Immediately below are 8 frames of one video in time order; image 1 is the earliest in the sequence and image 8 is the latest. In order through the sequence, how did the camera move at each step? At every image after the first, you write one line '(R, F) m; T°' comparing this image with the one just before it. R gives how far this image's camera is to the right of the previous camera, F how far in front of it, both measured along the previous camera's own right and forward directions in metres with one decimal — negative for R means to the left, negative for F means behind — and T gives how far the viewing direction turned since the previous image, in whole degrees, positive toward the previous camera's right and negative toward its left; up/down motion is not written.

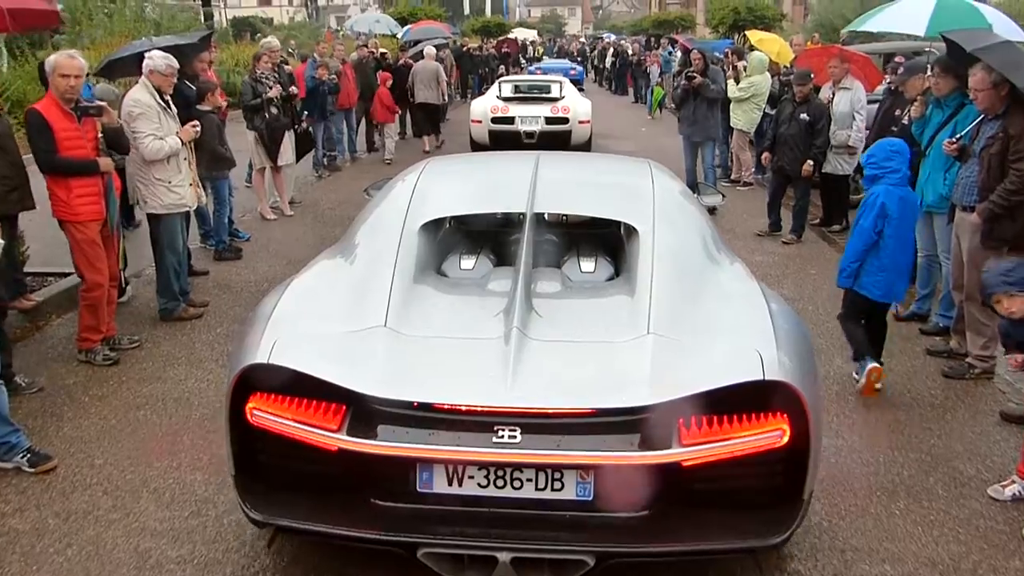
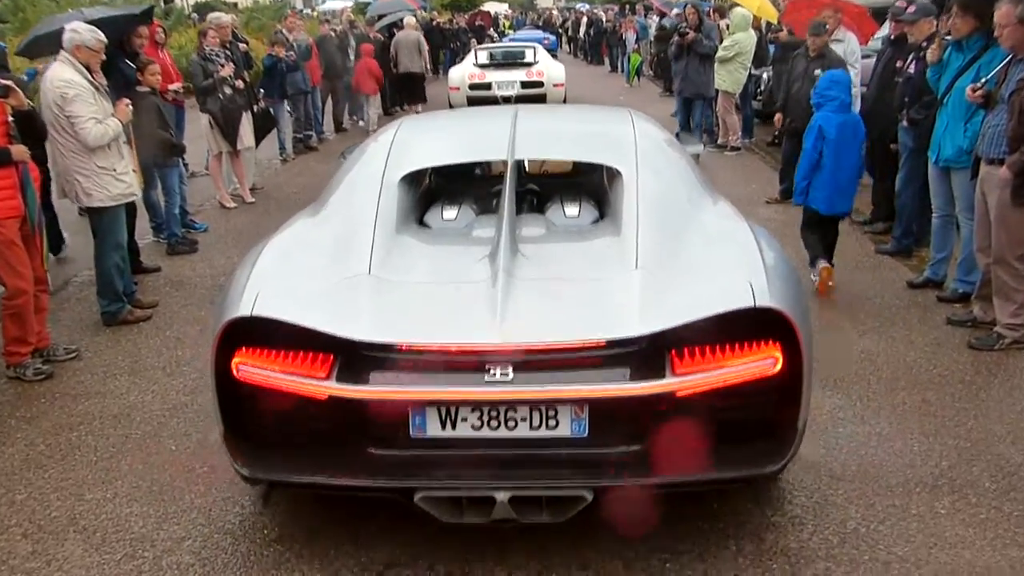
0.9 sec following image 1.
(0.0, +0.6) m; +1°
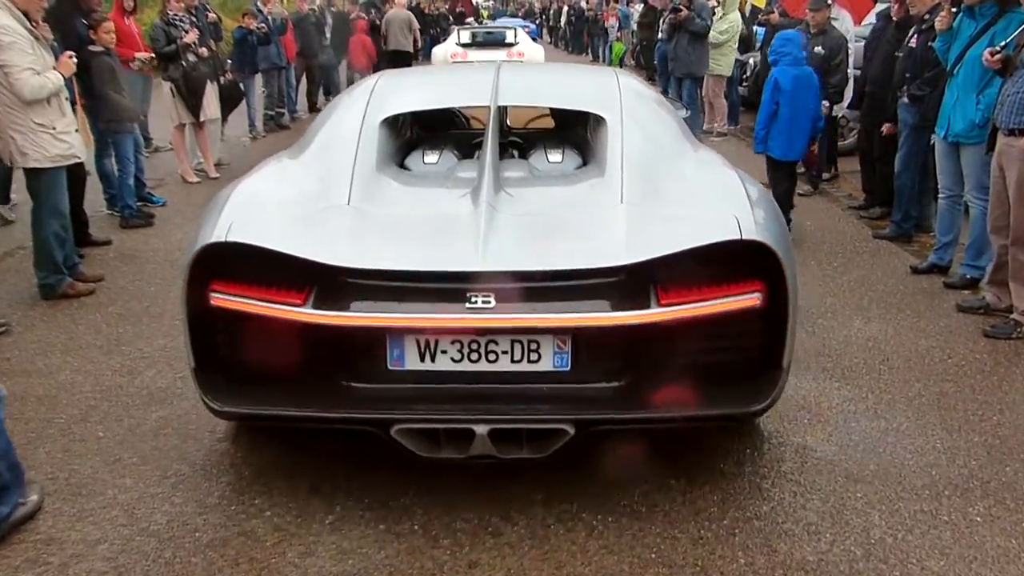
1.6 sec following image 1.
(0.0, +0.5) m; +2°
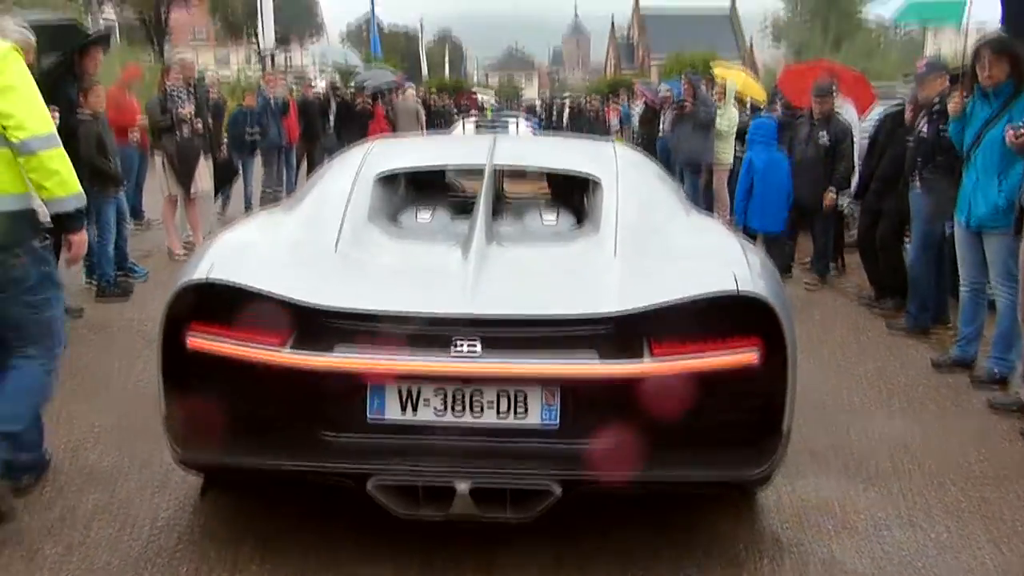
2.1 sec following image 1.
(0.0, +0.4) m; 0°
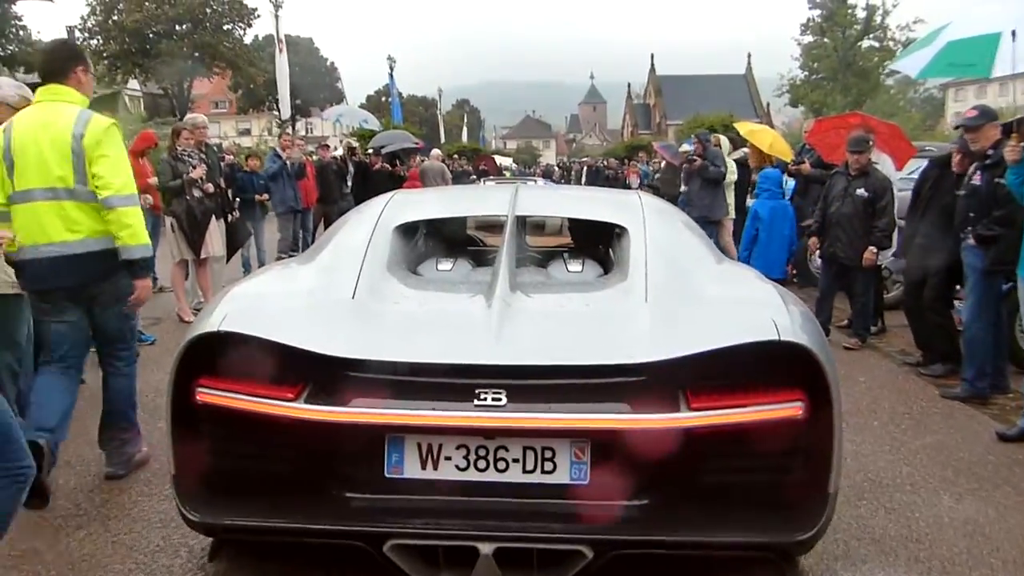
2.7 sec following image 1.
(0.0, +0.3) m; -1°
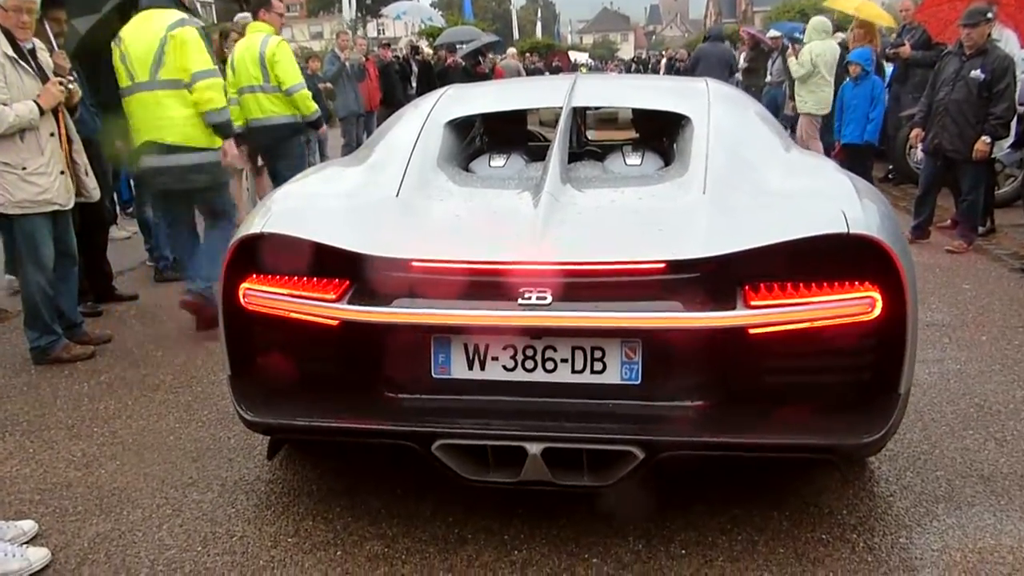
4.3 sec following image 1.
(+0.1, +0.4) m; -6°
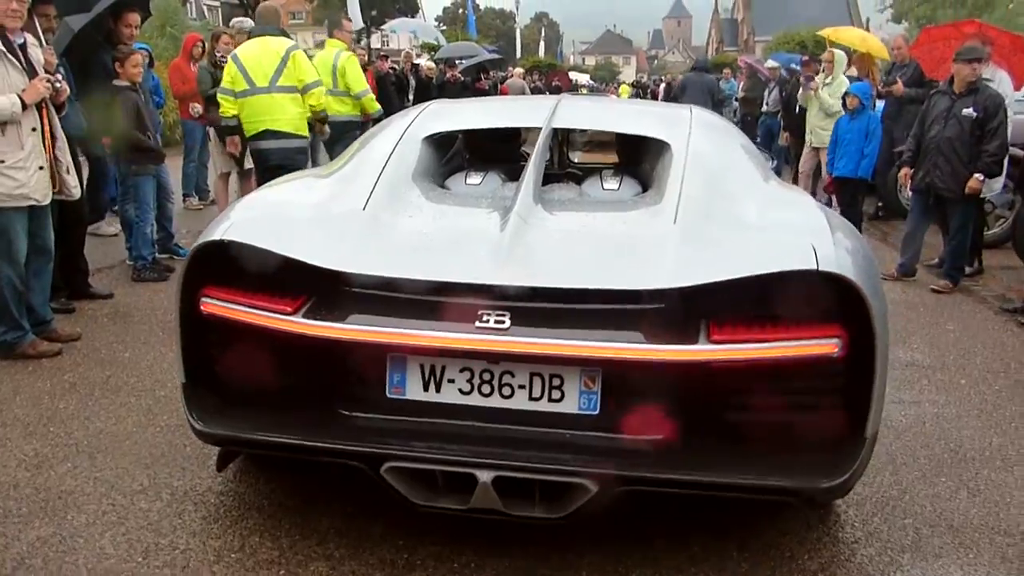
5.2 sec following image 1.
(+0.1, +0.1) m; +1°
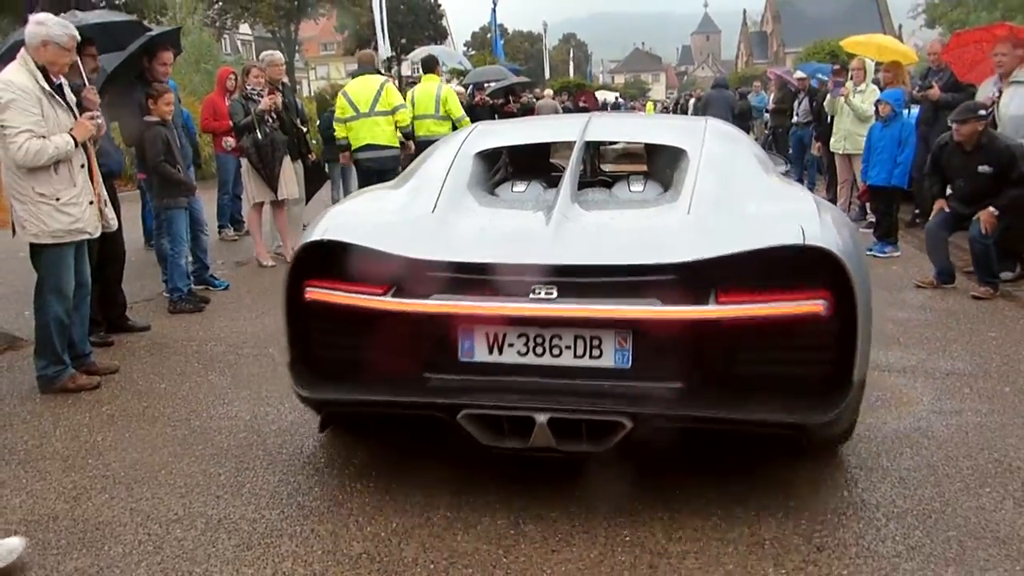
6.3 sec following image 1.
(0.0, 0.0) m; -3°
